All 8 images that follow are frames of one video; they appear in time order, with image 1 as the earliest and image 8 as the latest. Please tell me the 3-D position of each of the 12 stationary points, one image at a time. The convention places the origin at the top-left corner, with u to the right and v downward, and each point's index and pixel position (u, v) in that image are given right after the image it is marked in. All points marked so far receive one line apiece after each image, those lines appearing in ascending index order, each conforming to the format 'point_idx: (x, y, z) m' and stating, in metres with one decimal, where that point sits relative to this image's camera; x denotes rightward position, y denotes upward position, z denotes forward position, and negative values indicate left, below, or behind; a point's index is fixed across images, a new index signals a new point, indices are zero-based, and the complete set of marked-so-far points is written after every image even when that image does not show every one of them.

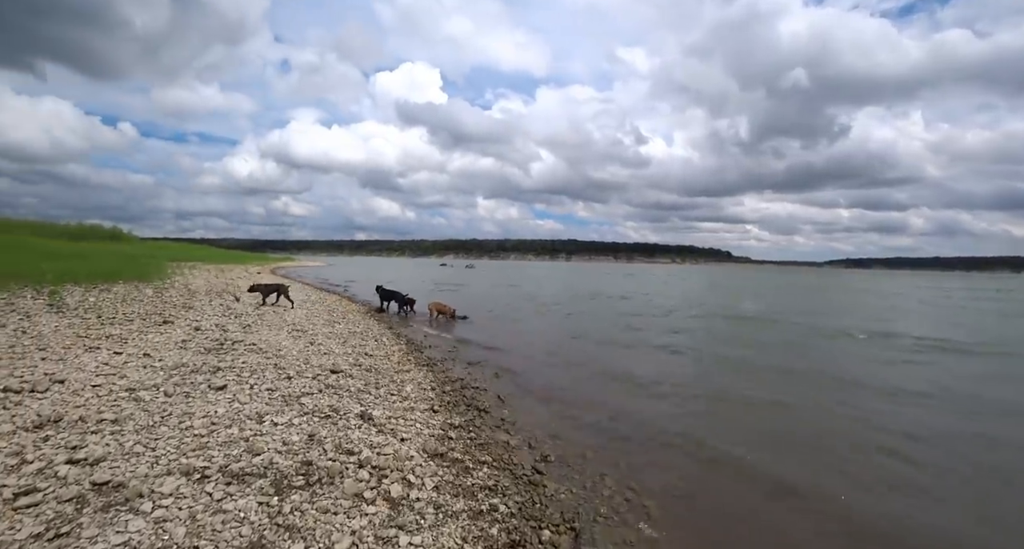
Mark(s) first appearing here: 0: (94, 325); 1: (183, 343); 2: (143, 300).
0: (-13.2, -1.6, +14.3) m
1: (-9.4, -2.0, +13.0) m
2: (-15.8, -1.2, +19.6) m
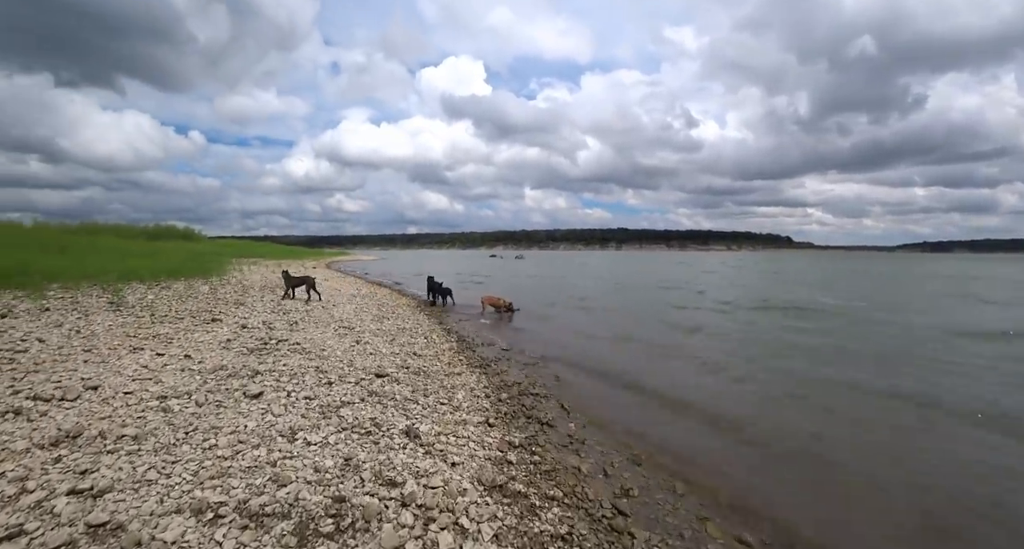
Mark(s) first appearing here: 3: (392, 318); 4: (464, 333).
0: (-11.4, -1.5, +14.1) m
1: (-7.8, -1.9, +12.4) m
2: (-13.4, -1.0, +19.6) m
3: (-5.3, -1.9, +20.1) m
4: (-1.9, -2.4, +18.4) m
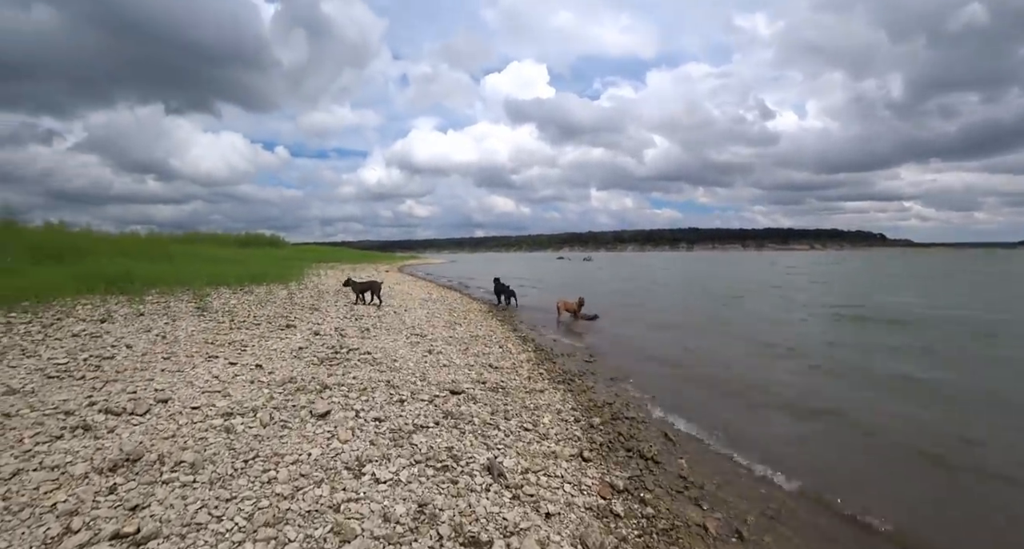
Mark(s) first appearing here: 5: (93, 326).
0: (-8.9, -1.7, +14.1) m
1: (-5.6, -2.1, +11.9) m
2: (-10.2, -1.2, +19.8) m
3: (-2.0, -2.1, +19.2) m
4: (+1.1, -2.6, +17.0) m
5: (-12.6, -1.5, +13.7) m
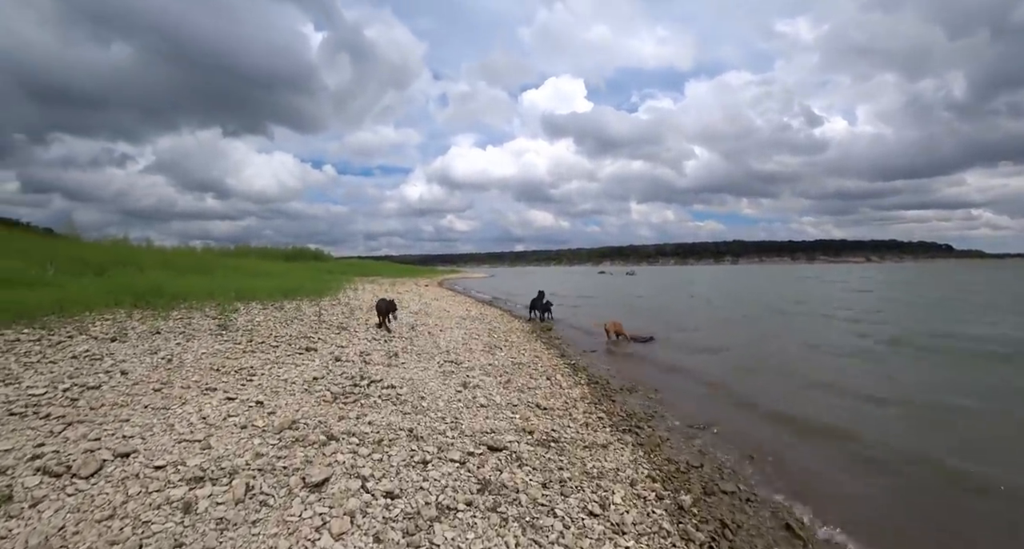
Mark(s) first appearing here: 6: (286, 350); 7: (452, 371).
0: (-7.6, -2.1, +12.6) m
1: (-4.5, -2.5, +10.1) m
2: (-8.4, -1.8, +18.4) m
3: (-0.3, -2.7, +17.0) m
4: (+2.6, -3.2, +14.6) m
5: (-11.3, -1.9, +12.5) m
6: (-6.5, -2.2, +13.2) m
7: (-1.6, -2.6, +12.4) m
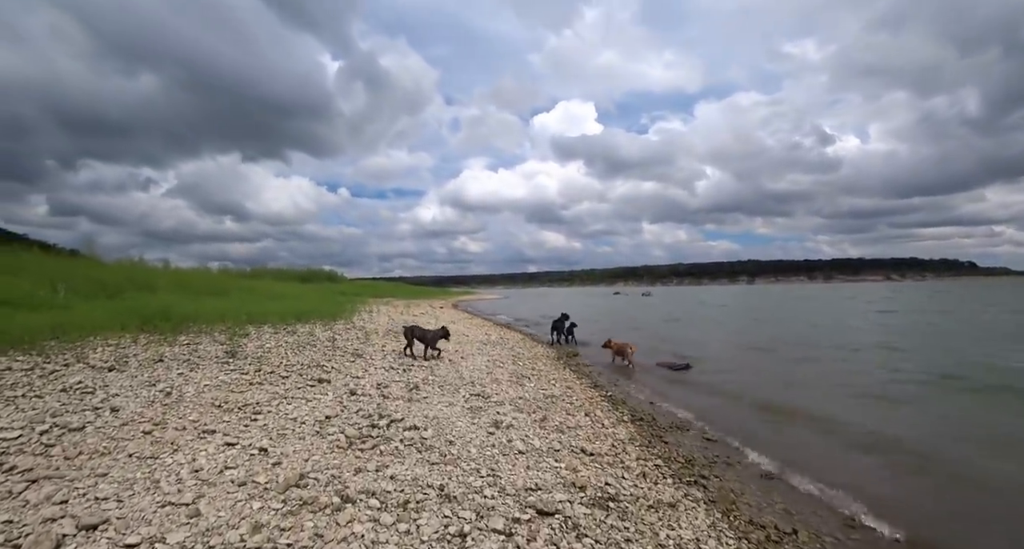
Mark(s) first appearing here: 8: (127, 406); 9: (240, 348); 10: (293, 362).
0: (-6.7, -2.7, +11.4) m
1: (-3.7, -2.9, +8.8) m
2: (-7.4, -2.7, +17.2) m
3: (+0.7, -3.5, +15.6) m
4: (+3.5, -3.8, +13.1) m
5: (-10.5, -2.5, +11.4) m
6: (-5.6, -2.8, +11.9) m
7: (-0.8, -3.2, +11.0) m
8: (-7.8, -2.7, +9.3) m
9: (-9.6, -2.6, +16.1) m
10: (-6.9, -2.7, +14.3) m
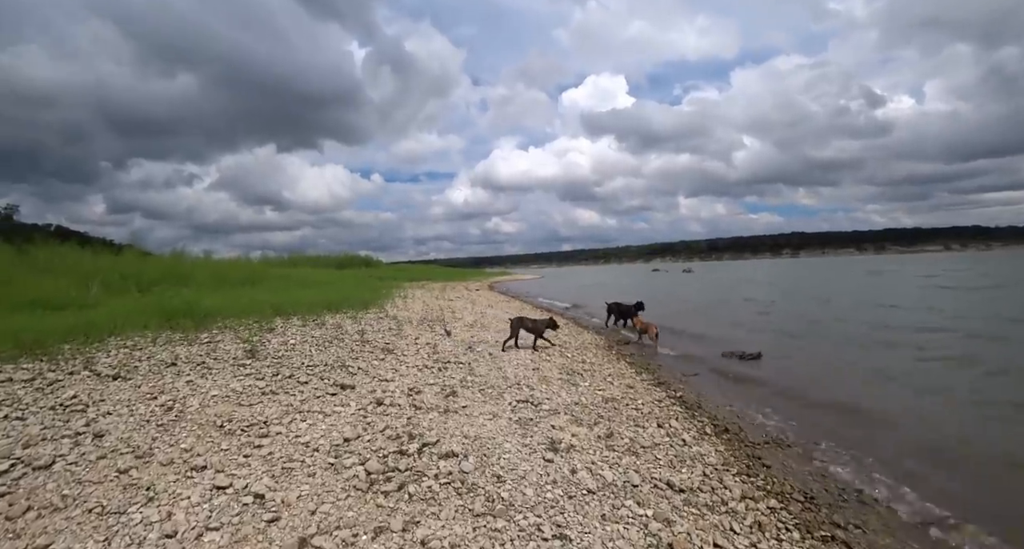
0: (-5.5, -2.6, +9.8) m
1: (-2.7, -2.8, +7.0) m
2: (-5.8, -2.3, +15.7) m
3: (+2.2, -3.0, +13.5) m
4: (+4.8, -3.3, +10.8) m
5: (-9.3, -2.5, +10.1) m
6: (-4.4, -2.6, +10.3) m
7: (+0.4, -2.9, +9.0) m
8: (-6.8, -2.6, +7.9) m
9: (-8.1, -2.3, +14.7) m
10: (-5.5, -2.4, +12.8) m
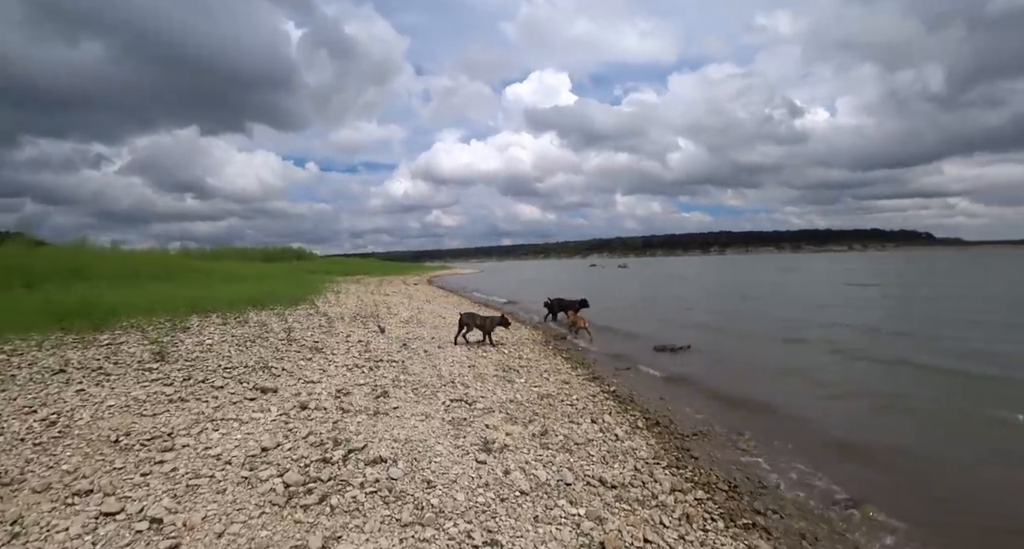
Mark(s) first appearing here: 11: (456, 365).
0: (-6.8, -2.5, +8.9) m
1: (-3.7, -2.8, +6.5) m
2: (-7.8, -2.1, +14.7) m
3: (+0.3, -2.8, +13.5) m
4: (+3.3, -3.2, +11.2) m
5: (-10.6, -2.4, +8.7) m
6: (-5.8, -2.5, +9.5) m
7: (-0.9, -2.8, +8.8) m
8: (-7.8, -2.6, +6.8) m
9: (-10.0, -2.1, +13.4) m
10: (-7.2, -2.3, +11.8) m
11: (-1.5, -2.6, +13.1) m
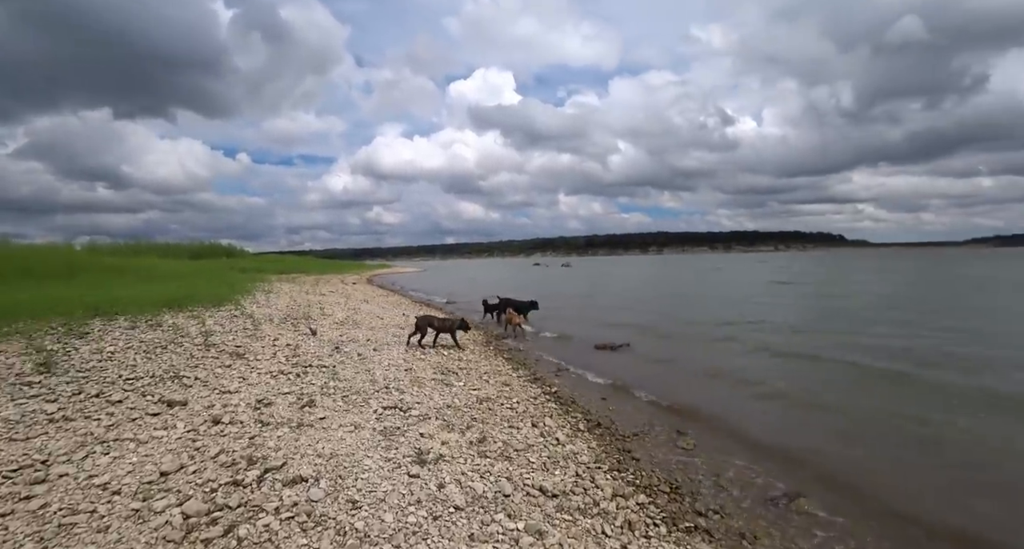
0: (-7.9, -2.5, +7.6) m
1: (-4.5, -2.8, +5.6) m
2: (-9.6, -2.1, +13.3) m
3: (-1.3, -2.8, +13.1) m
4: (+1.9, -3.2, +11.1) m
5: (-11.6, -2.4, +7.0) m
6: (-7.0, -2.5, +8.4) m
7: (-2.0, -2.8, +8.3) m
8: (-8.7, -2.6, +5.4) m
9: (-11.6, -2.1, +11.8) m
10: (-8.6, -2.3, +10.5) m
11: (-3.2, -2.6, +12.5) m
